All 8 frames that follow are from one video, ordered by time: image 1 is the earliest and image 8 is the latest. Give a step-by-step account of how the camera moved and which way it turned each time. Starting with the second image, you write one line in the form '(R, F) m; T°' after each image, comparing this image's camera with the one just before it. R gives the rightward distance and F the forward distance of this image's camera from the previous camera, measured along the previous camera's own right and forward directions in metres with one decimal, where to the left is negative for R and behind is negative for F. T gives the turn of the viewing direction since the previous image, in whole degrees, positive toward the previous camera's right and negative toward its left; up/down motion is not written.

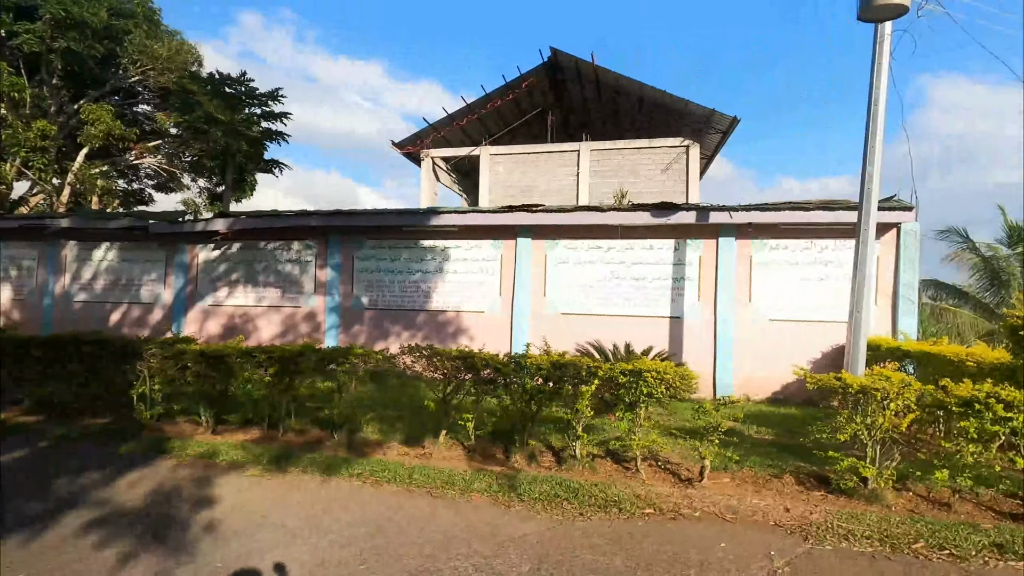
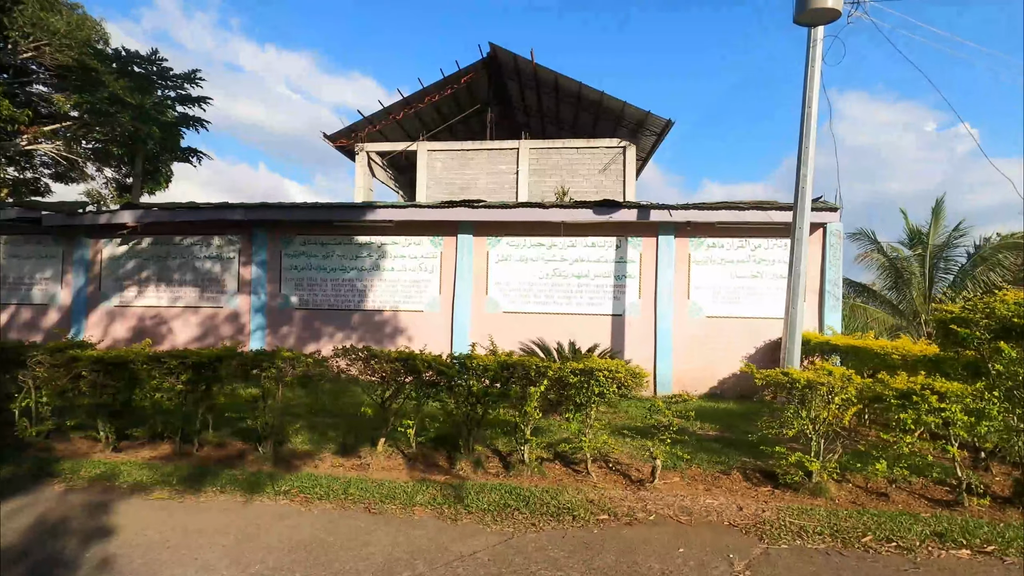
(0.0, +0.2) m; +7°
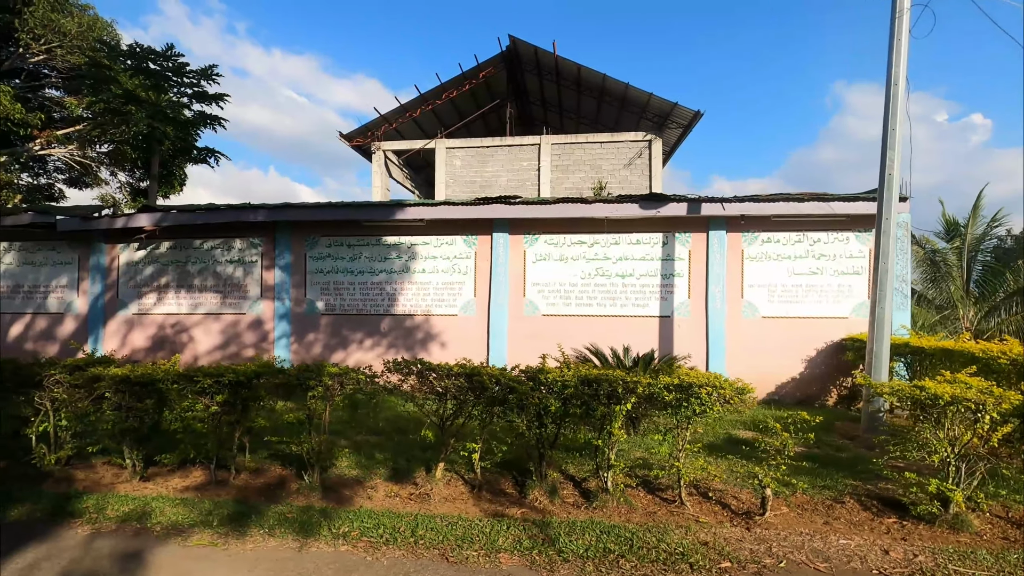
(-0.4, +0.4) m; -1°
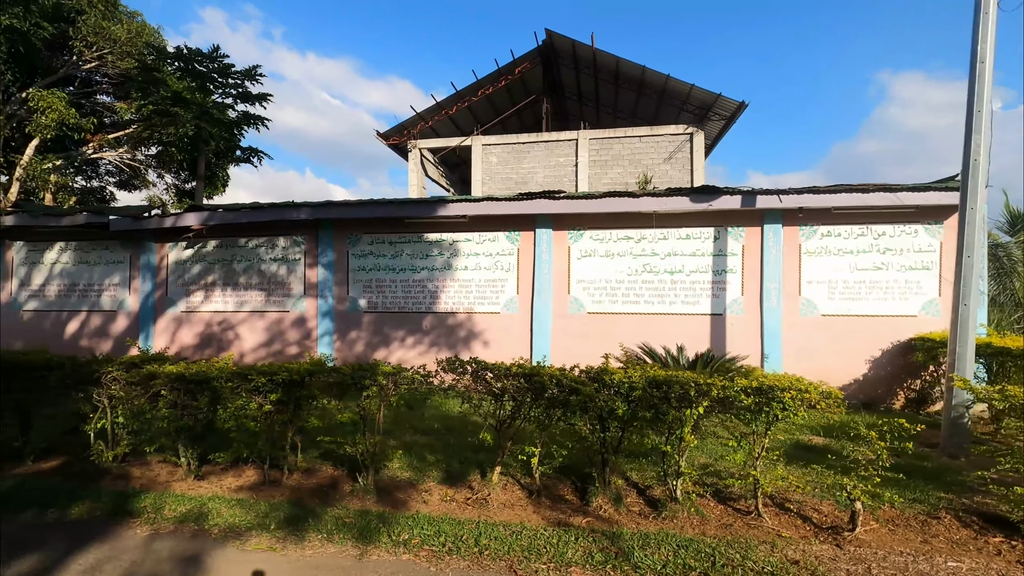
(-0.2, +0.2) m; -3°
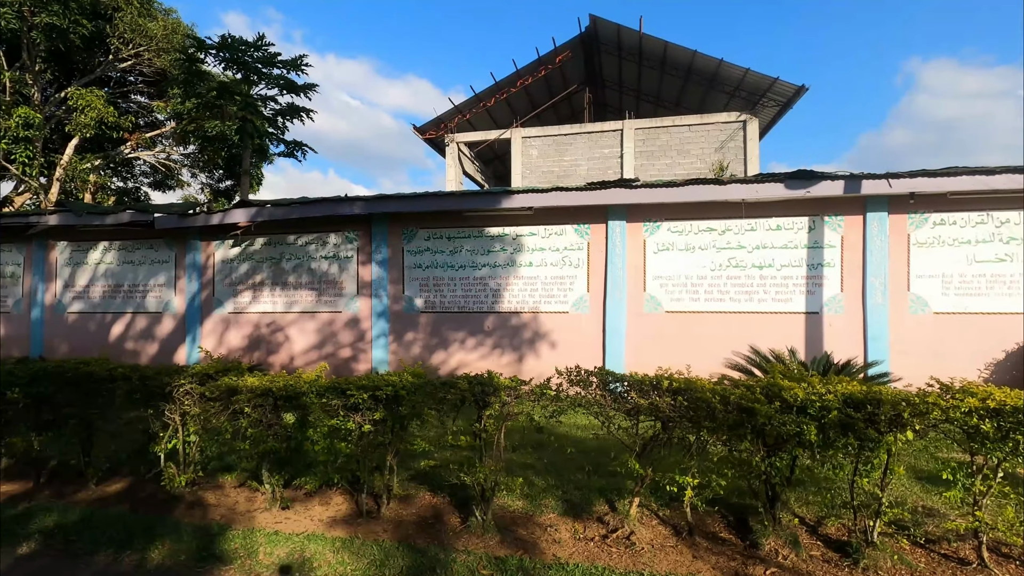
(-0.6, +0.5) m; -2°
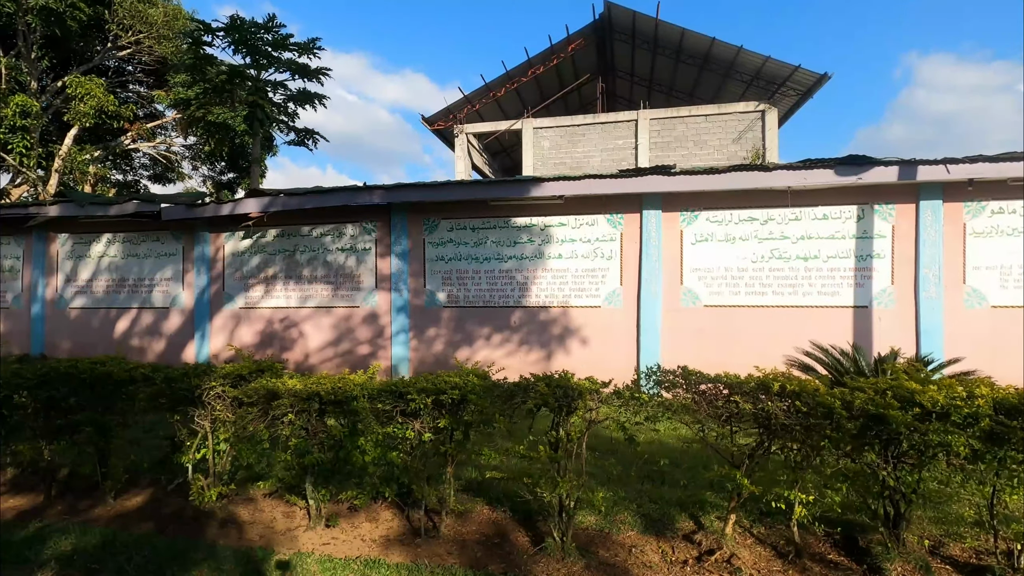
(-0.4, +0.3) m; 0°
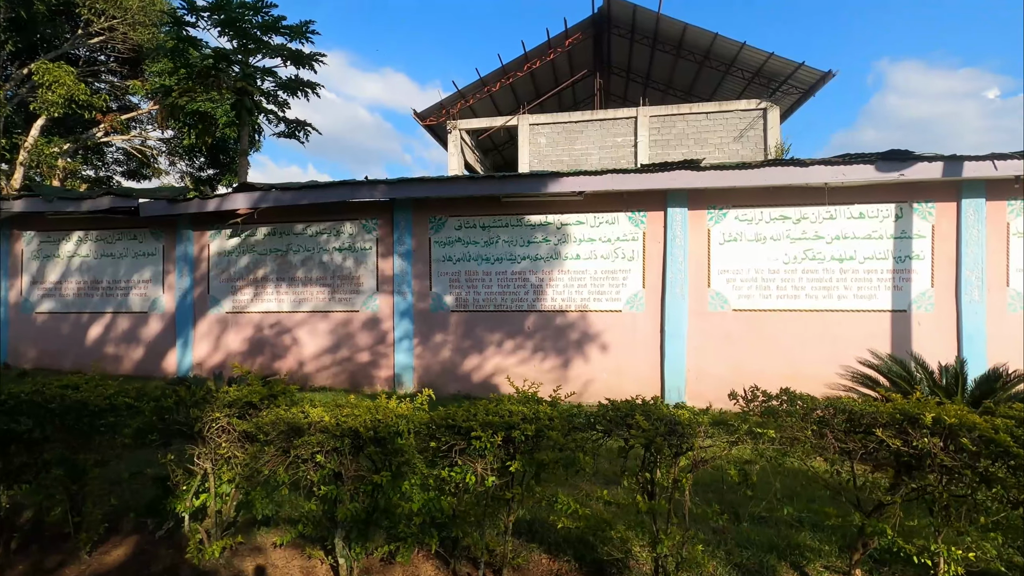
(-0.4, +0.4) m; +2°
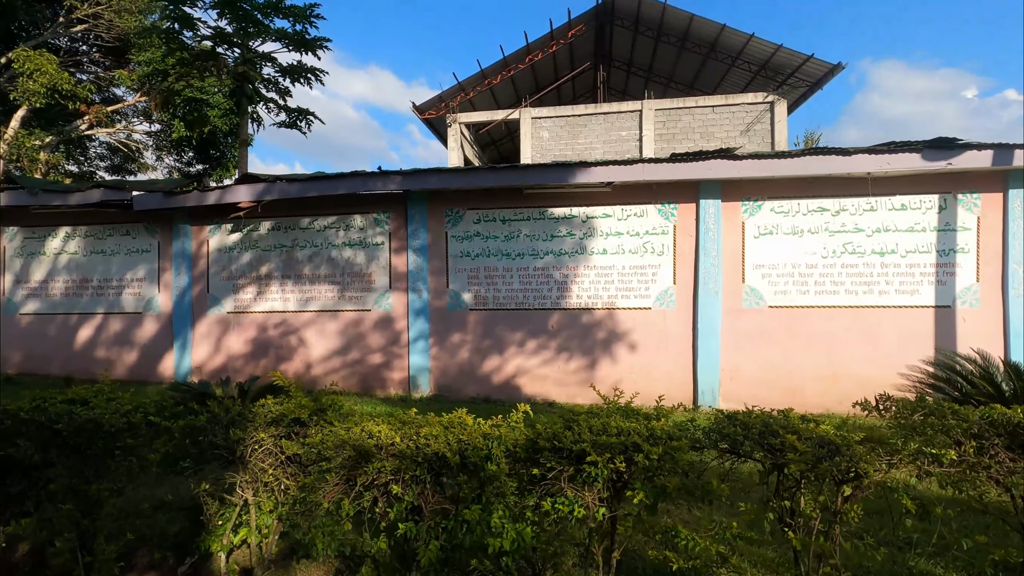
(-0.4, +0.3) m; +1°
